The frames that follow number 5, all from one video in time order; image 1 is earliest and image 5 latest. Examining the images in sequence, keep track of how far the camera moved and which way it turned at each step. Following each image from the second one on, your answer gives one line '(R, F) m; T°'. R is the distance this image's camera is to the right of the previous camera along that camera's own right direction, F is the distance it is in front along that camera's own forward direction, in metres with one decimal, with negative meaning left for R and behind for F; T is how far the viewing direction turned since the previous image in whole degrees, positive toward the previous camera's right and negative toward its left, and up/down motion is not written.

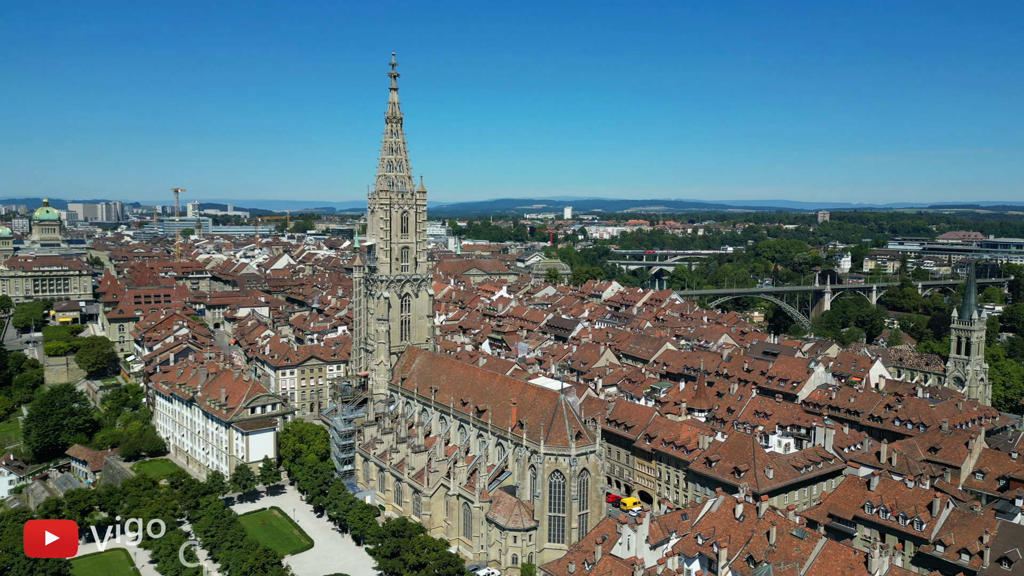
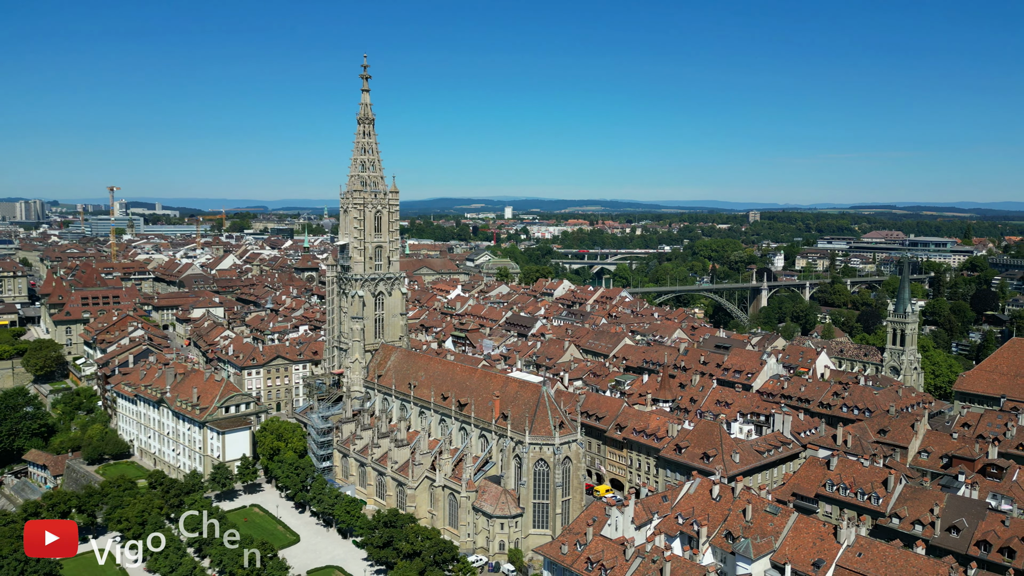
(-3.5, -2.0) m; +5°
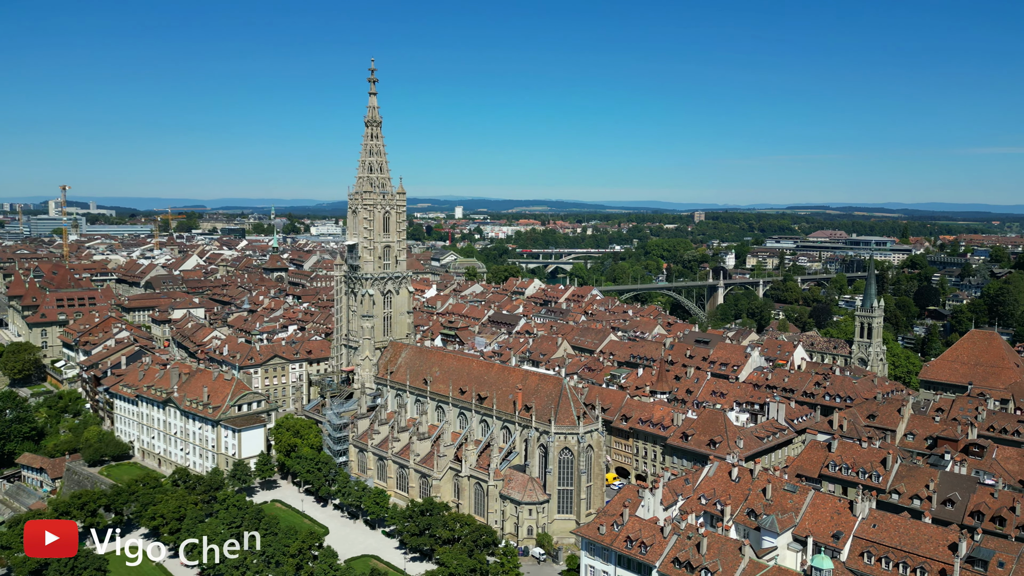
(-6.2, -2.4) m; +4°
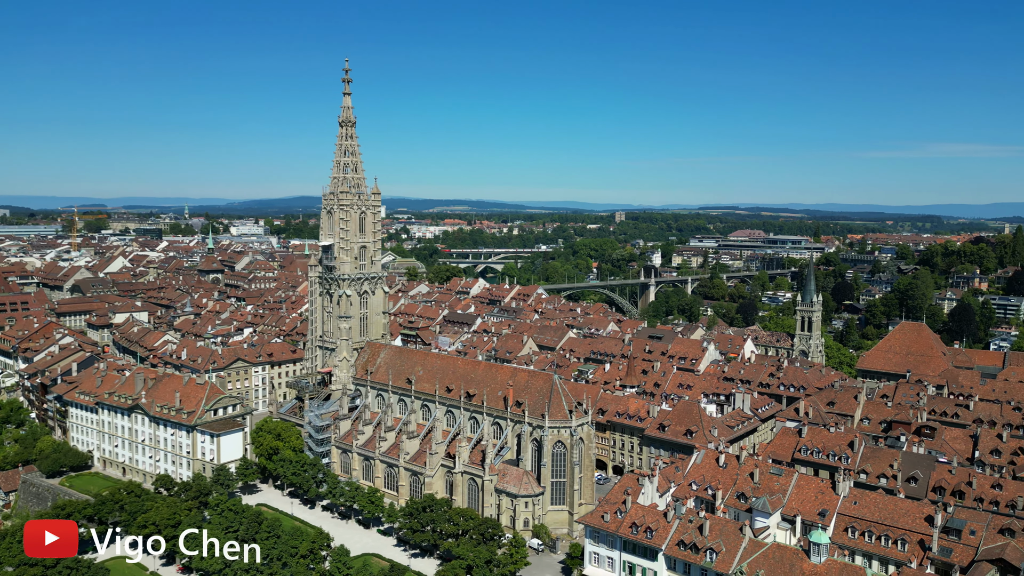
(-5.8, -1.1) m; +6°
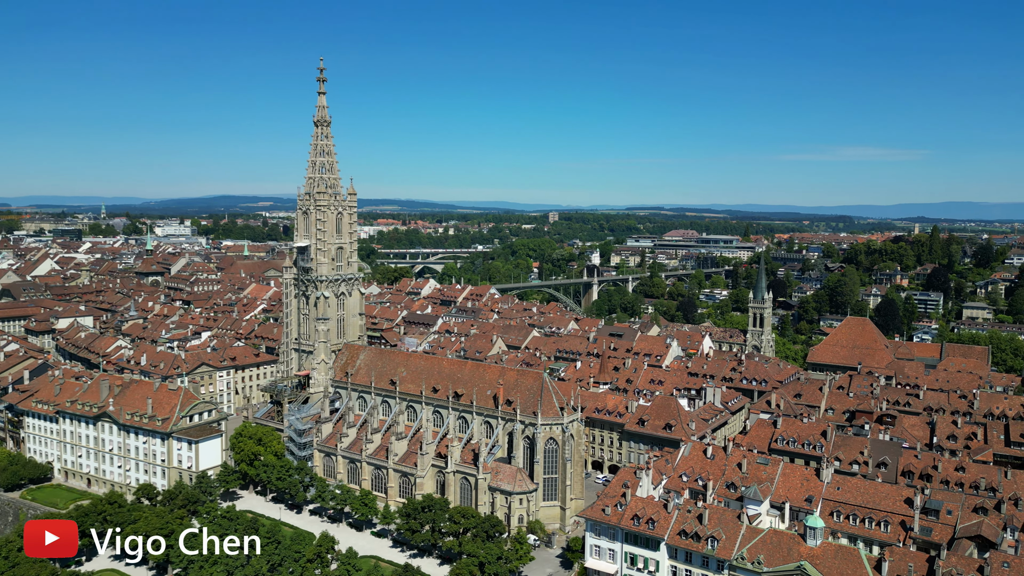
(-4.9, -0.5) m; +5°
